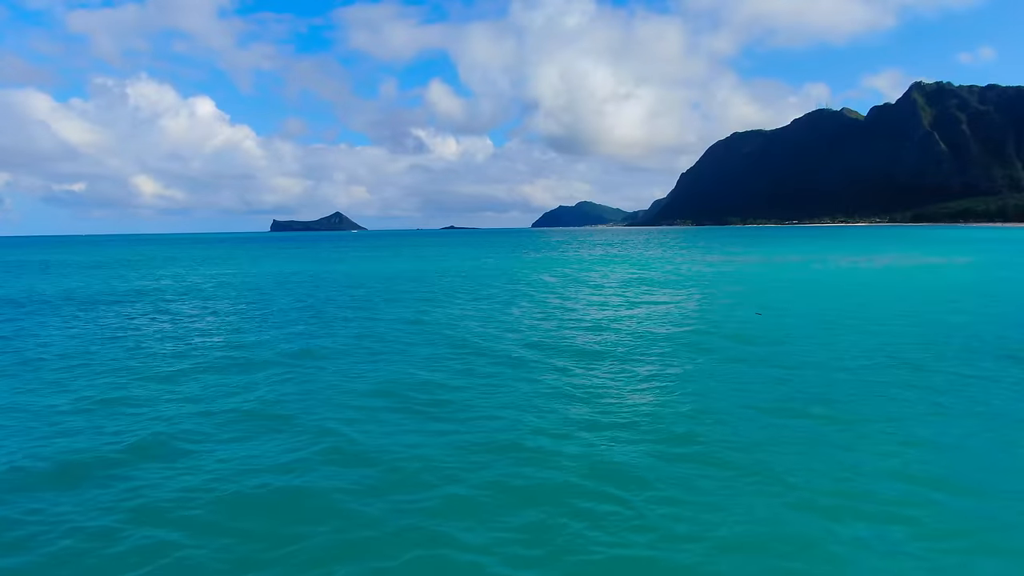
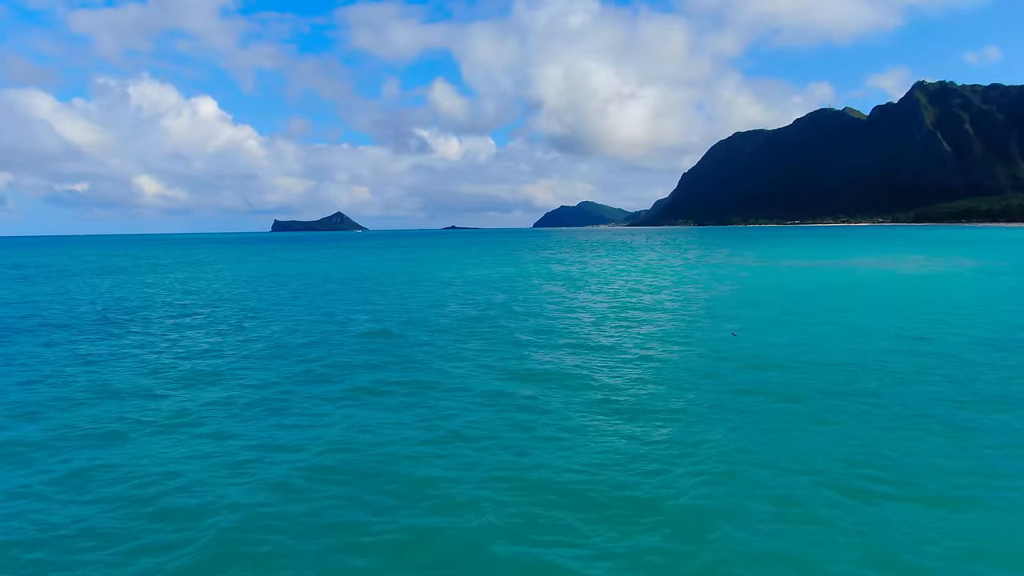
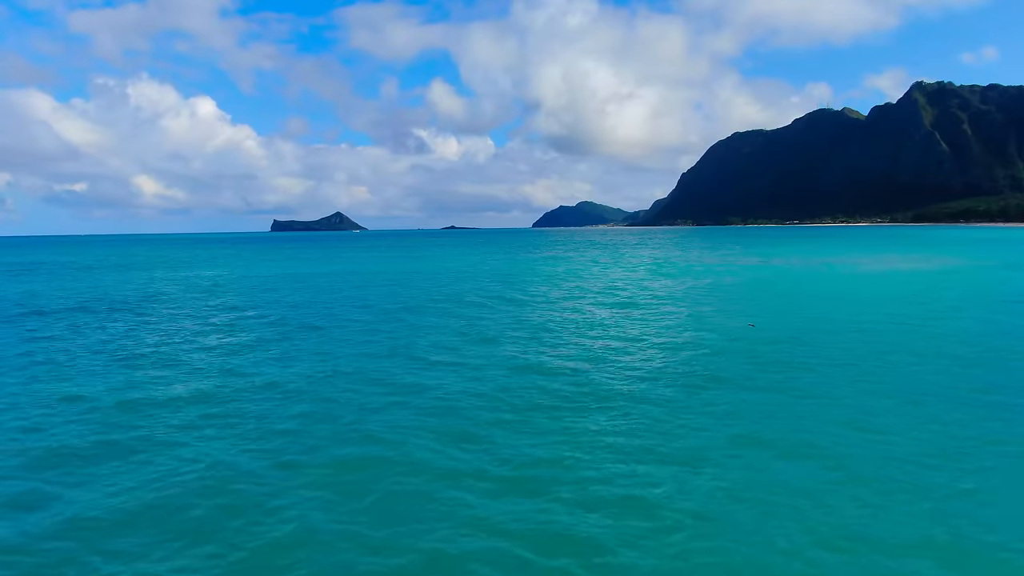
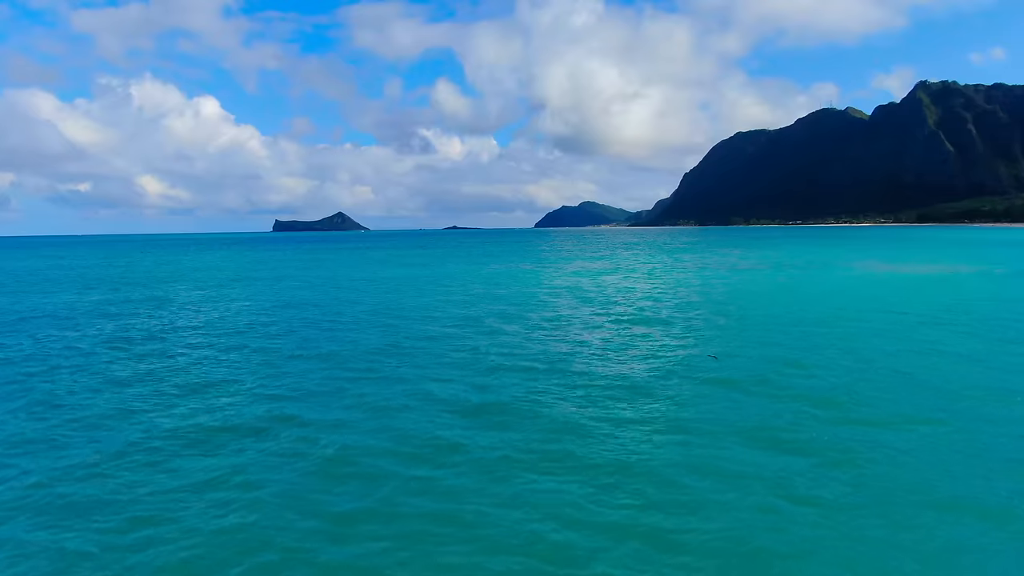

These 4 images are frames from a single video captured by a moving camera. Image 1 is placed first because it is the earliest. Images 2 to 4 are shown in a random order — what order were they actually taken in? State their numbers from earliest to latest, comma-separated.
3, 2, 4
